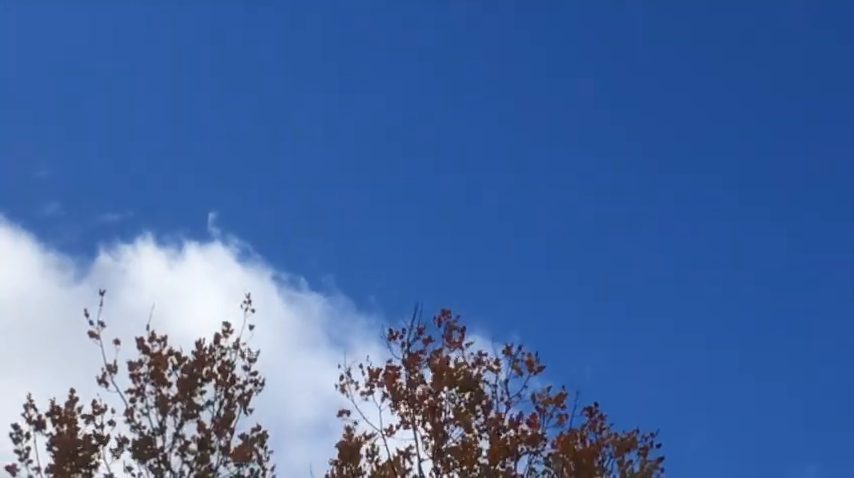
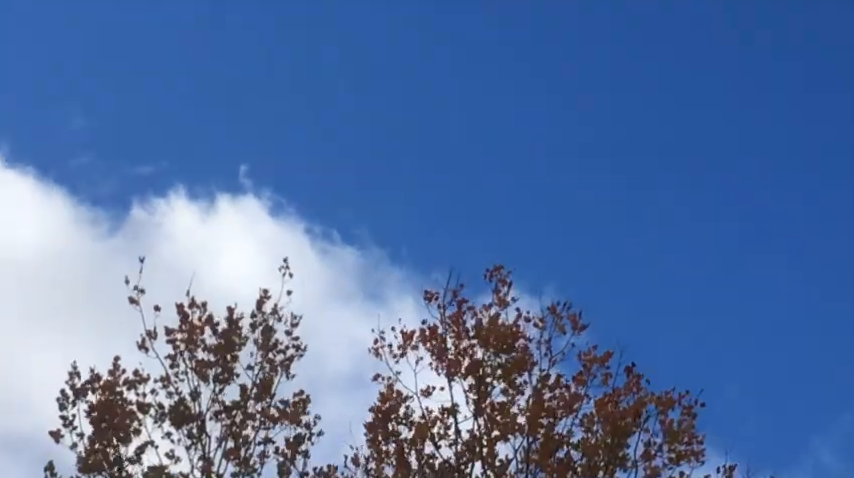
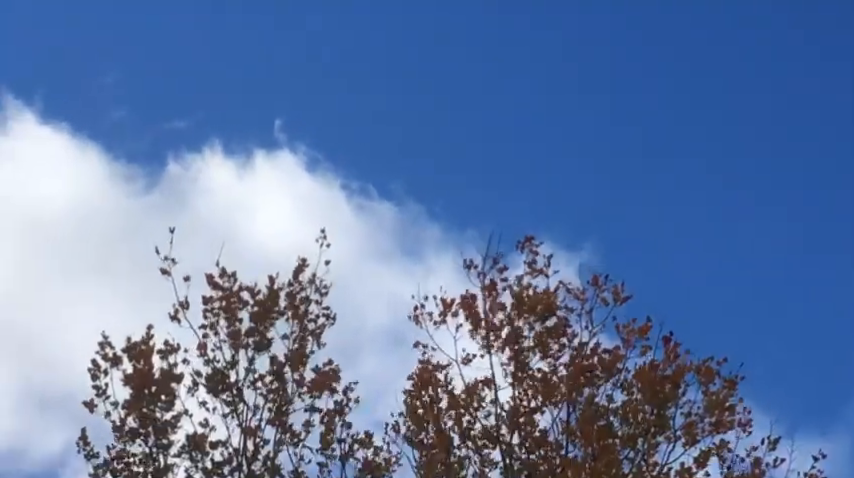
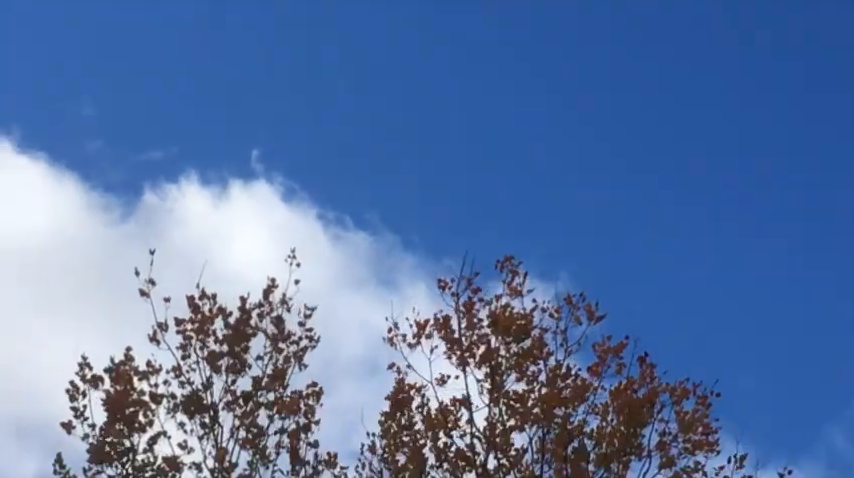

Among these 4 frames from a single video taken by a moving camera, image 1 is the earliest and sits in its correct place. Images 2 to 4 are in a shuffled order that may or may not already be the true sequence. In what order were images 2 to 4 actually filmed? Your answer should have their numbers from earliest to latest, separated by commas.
2, 4, 3
